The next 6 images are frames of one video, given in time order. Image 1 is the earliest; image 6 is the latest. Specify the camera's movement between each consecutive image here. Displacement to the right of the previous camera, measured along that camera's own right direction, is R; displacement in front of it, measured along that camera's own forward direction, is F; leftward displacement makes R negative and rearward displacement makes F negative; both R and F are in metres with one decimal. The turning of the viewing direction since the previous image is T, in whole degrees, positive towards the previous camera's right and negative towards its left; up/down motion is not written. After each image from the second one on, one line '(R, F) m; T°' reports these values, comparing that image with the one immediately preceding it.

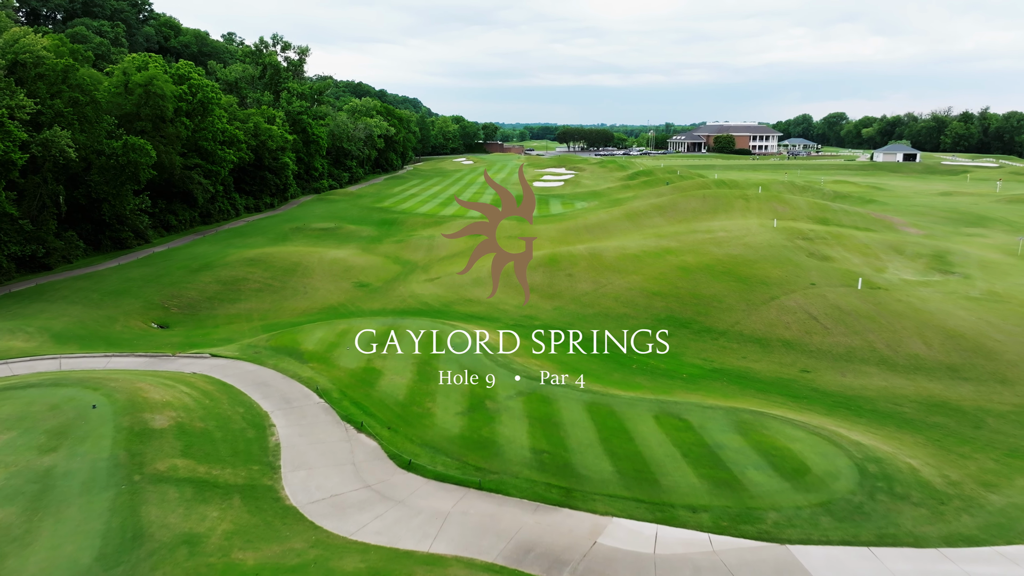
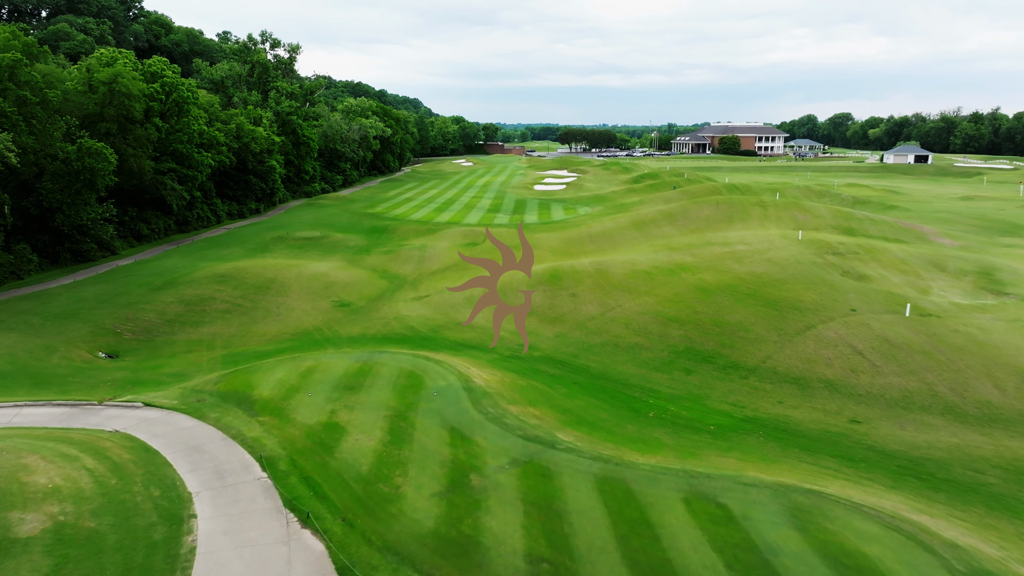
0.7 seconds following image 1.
(+0.2, +2.9) m; 0°
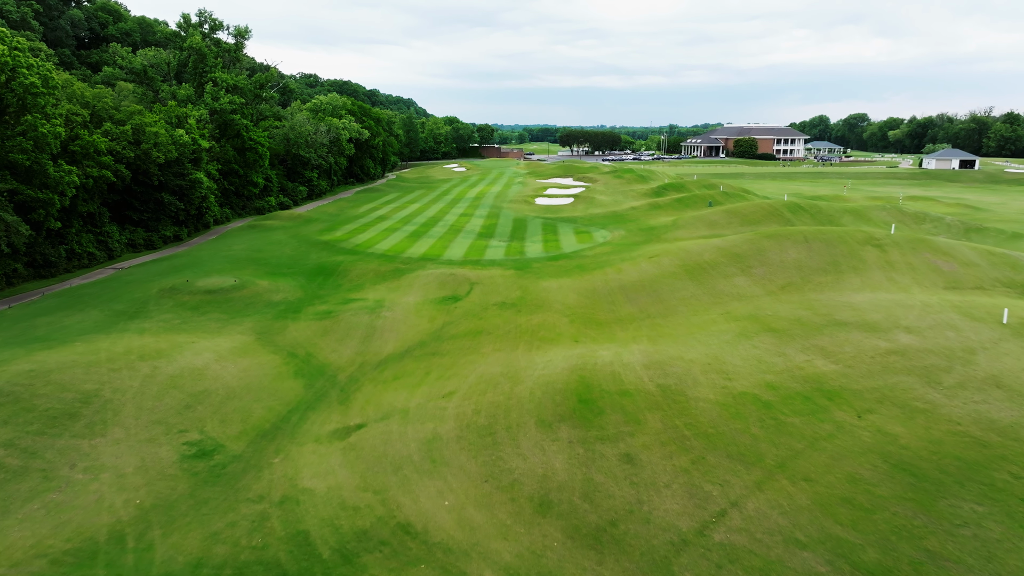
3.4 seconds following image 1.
(0.0, +11.9) m; 0°
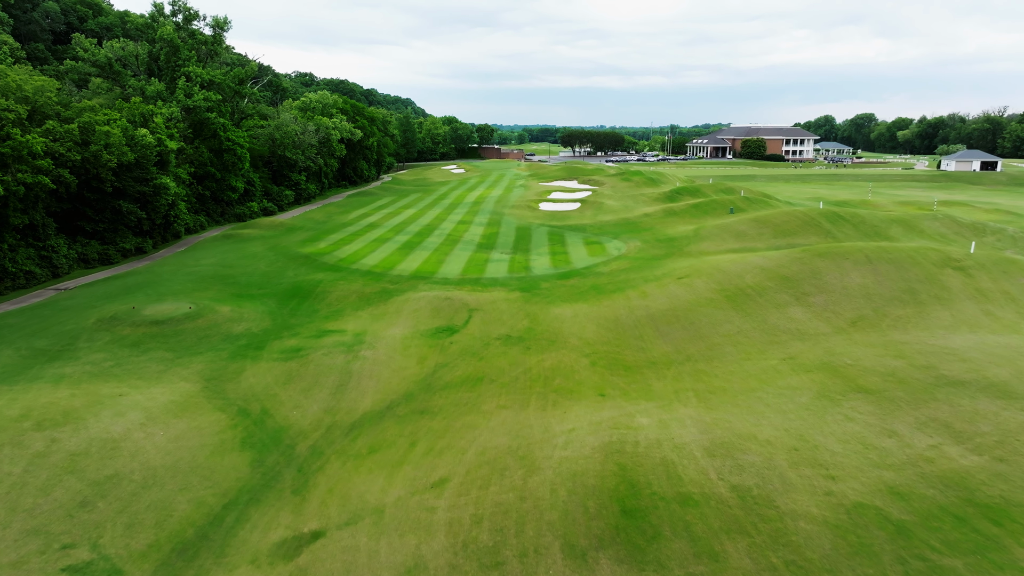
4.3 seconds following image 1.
(-0.2, +4.3) m; 0°
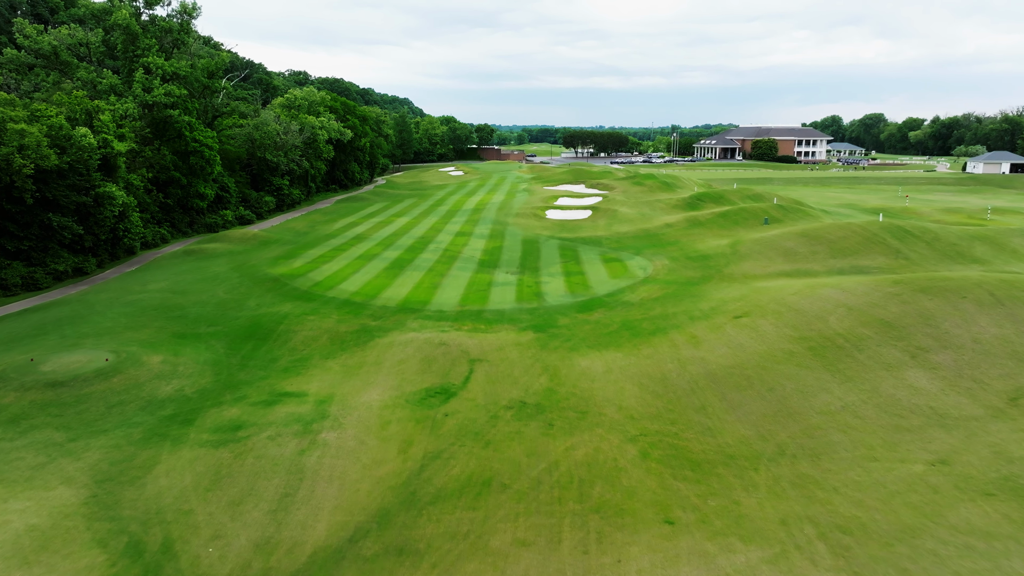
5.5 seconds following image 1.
(-0.4, +5.5) m; 0°
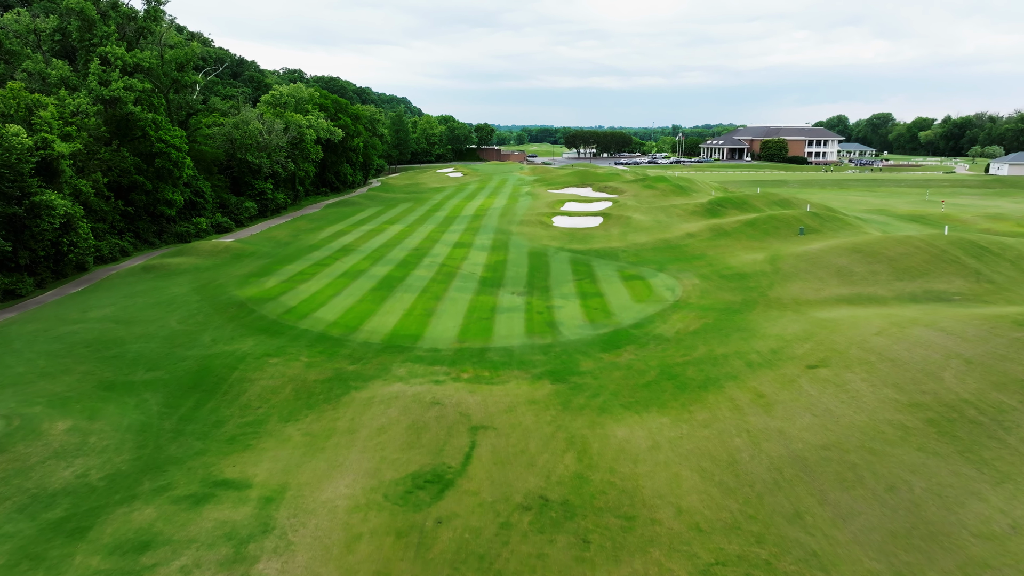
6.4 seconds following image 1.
(-0.3, +4.4) m; 0°
